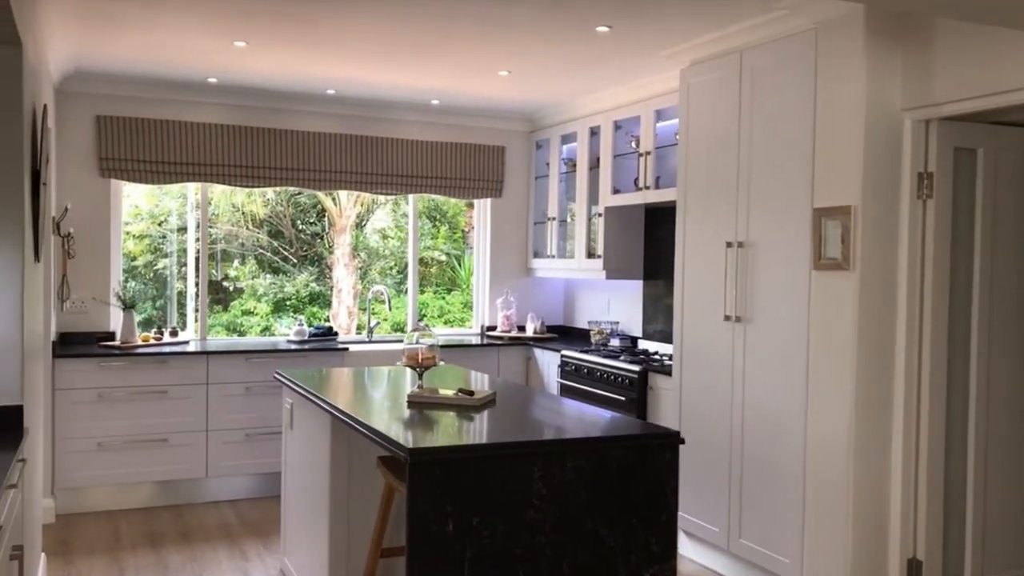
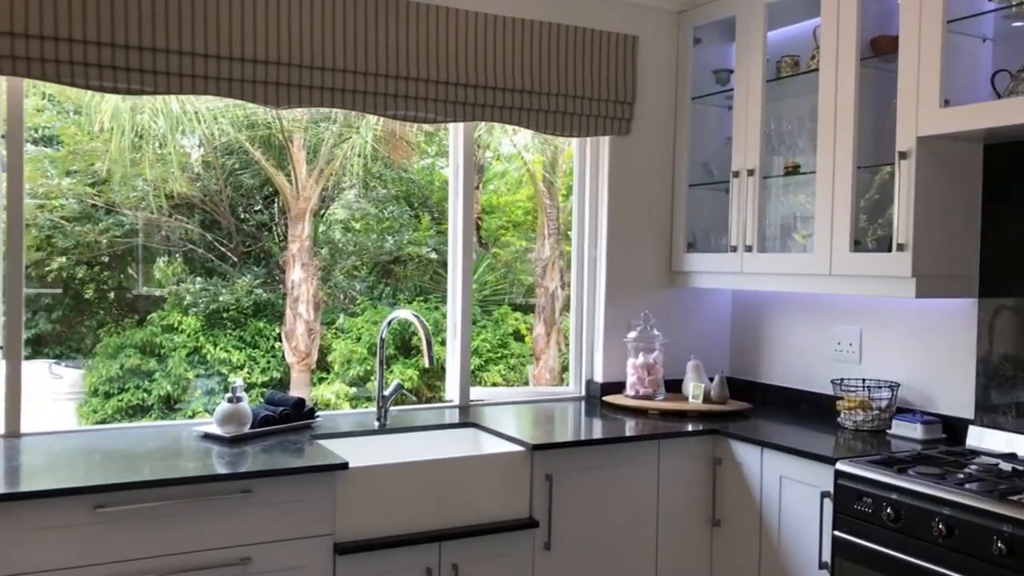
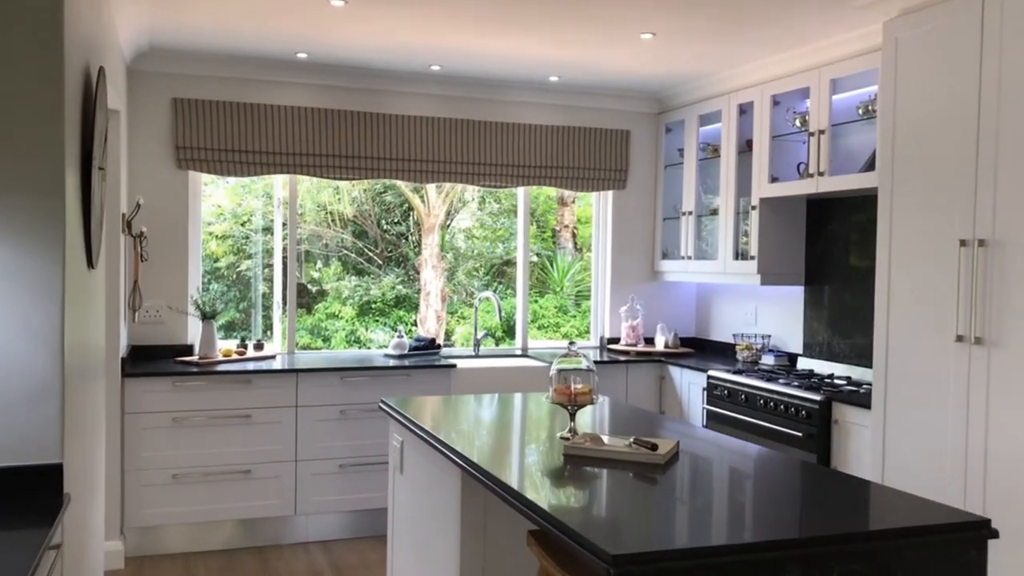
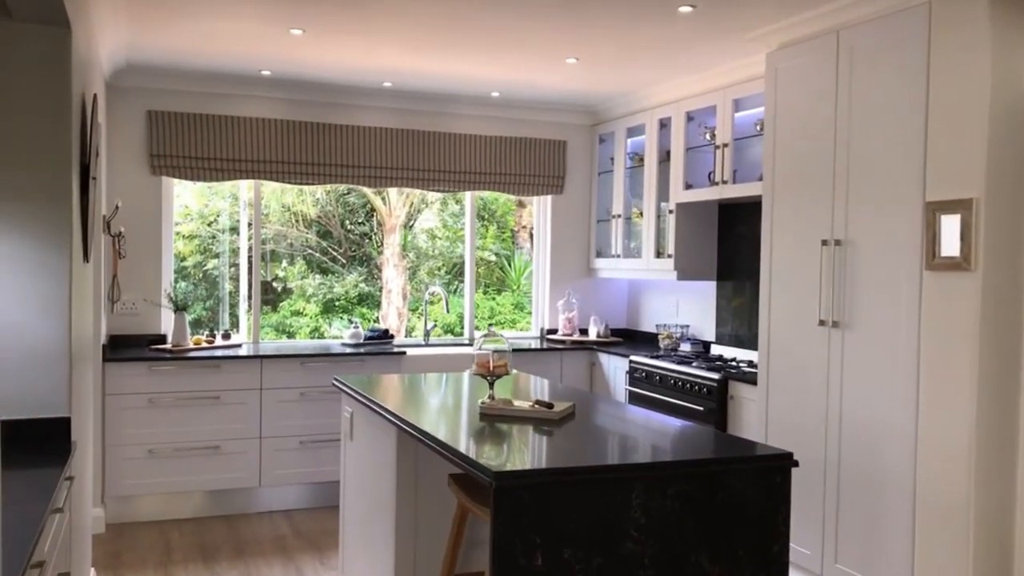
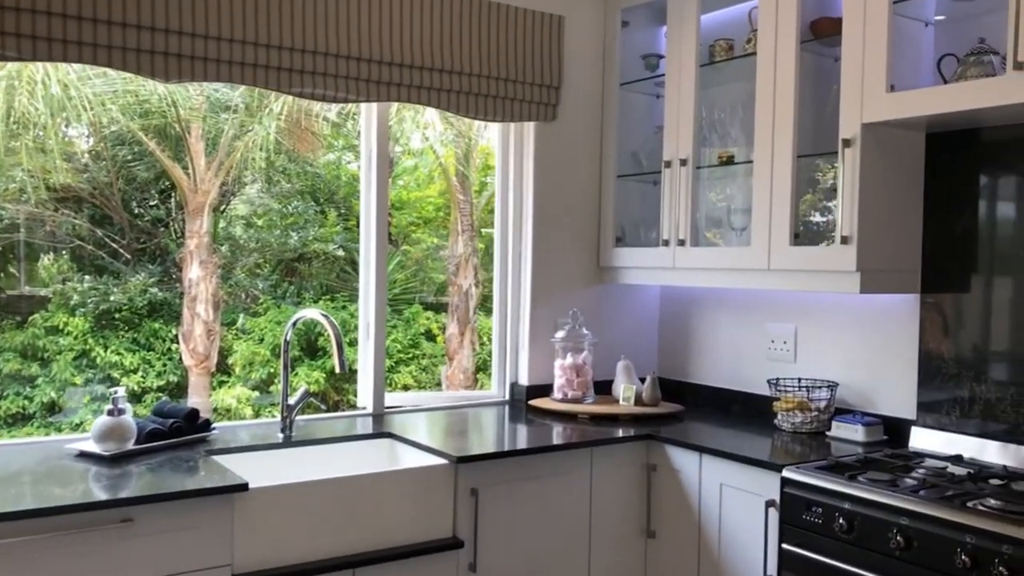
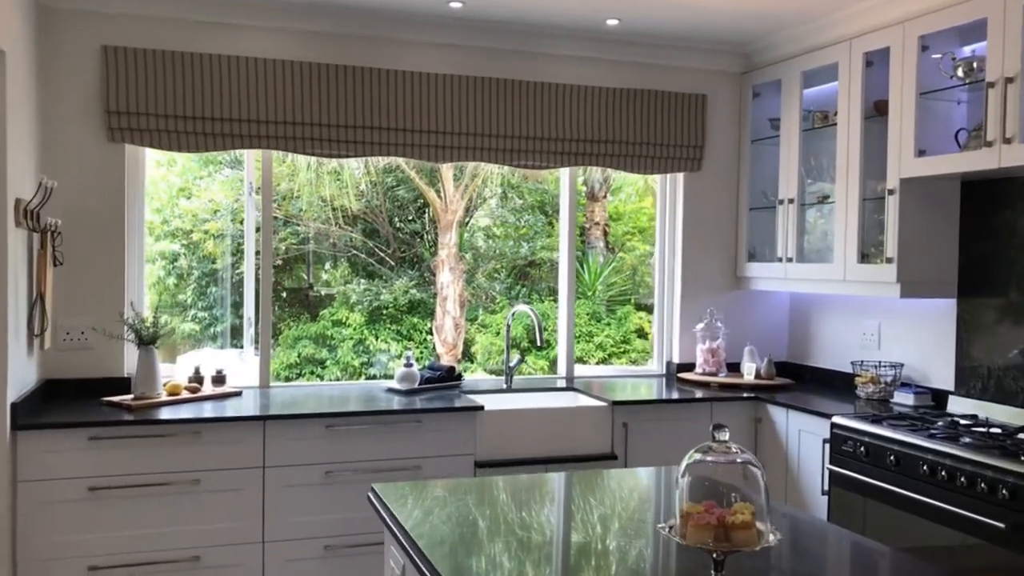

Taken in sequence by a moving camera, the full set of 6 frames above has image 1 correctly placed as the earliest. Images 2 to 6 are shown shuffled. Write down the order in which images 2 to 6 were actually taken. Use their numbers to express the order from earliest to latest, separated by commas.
4, 3, 6, 2, 5
